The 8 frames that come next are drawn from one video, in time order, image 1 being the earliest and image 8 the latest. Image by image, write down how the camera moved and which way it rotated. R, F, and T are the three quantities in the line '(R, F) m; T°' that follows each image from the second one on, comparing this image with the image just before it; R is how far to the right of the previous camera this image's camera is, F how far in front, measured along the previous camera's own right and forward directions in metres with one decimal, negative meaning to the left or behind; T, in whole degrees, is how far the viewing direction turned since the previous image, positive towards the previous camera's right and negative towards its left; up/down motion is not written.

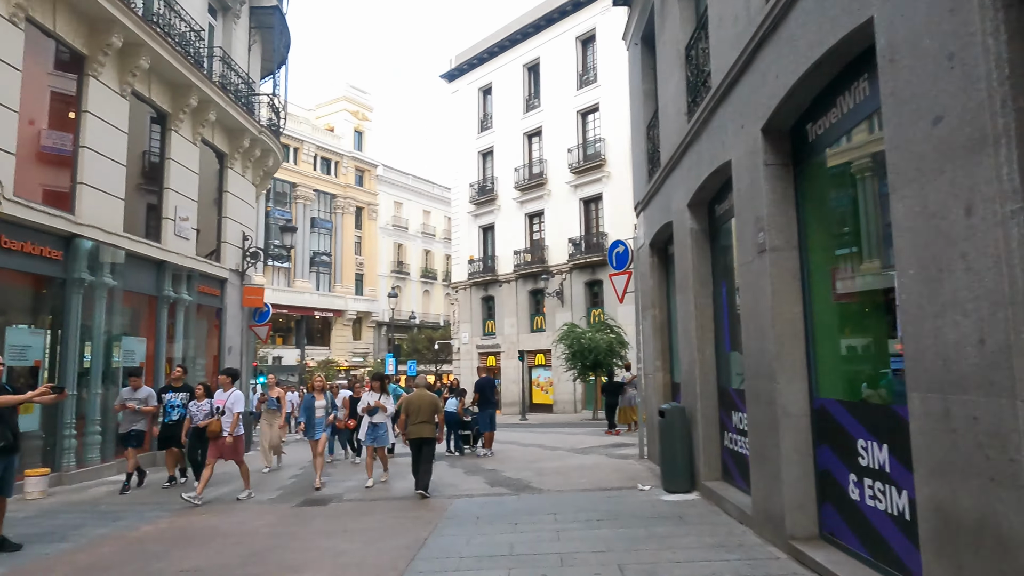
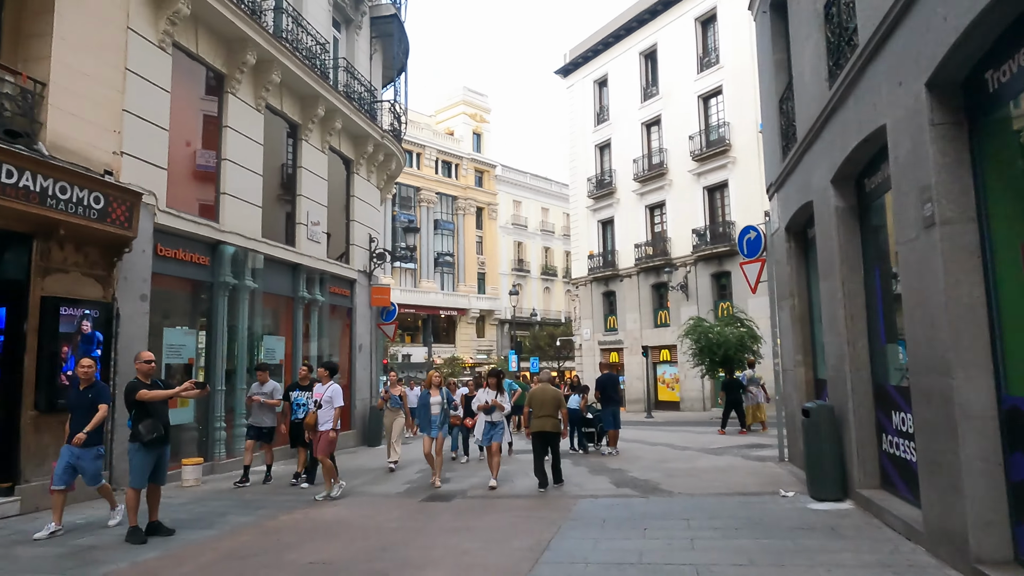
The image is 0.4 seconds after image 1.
(0.0, +0.3) m; -10°
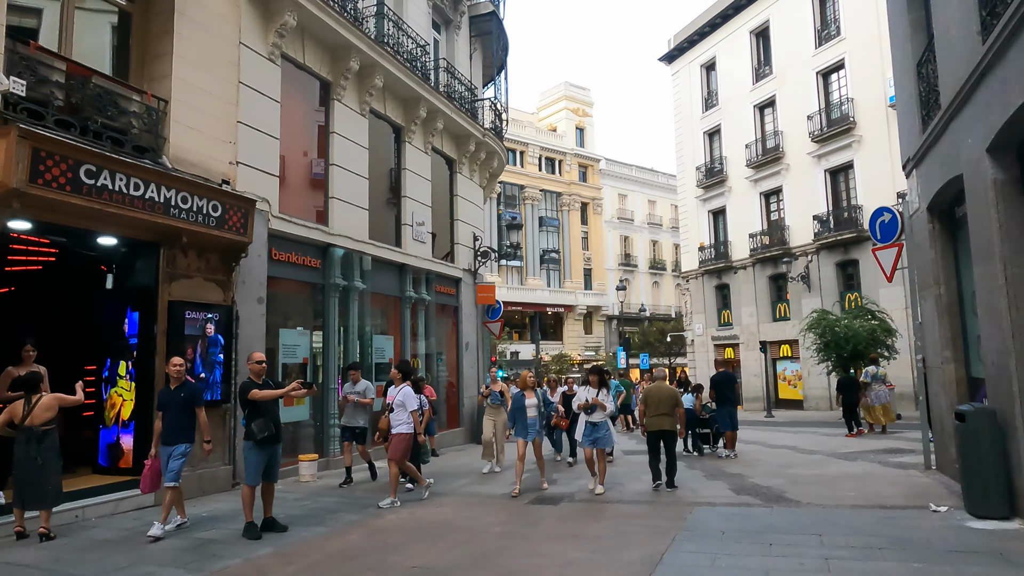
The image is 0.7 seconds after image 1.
(0.0, +0.3) m; -9°
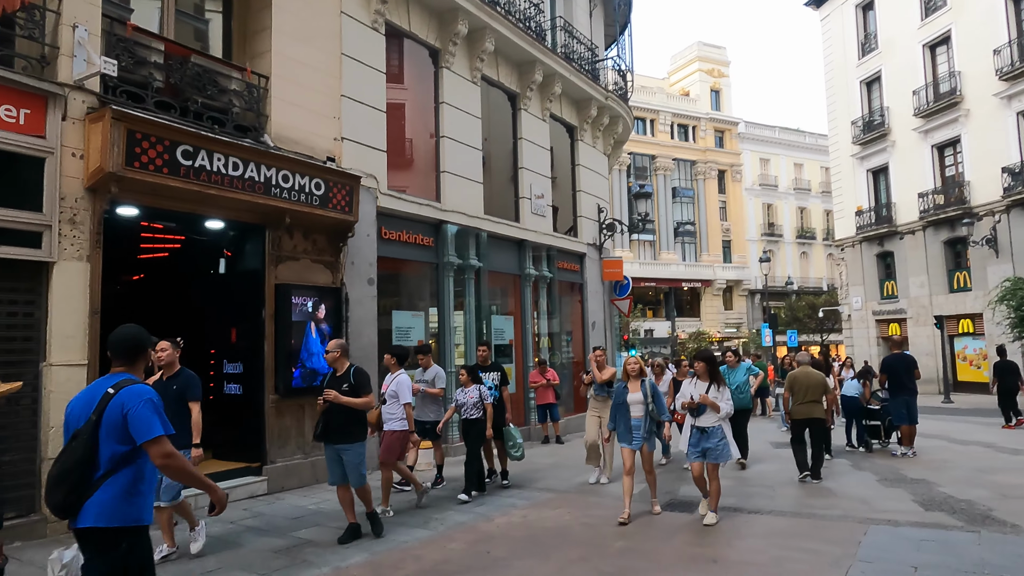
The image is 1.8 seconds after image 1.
(+0.1, +1.1) m; -12°
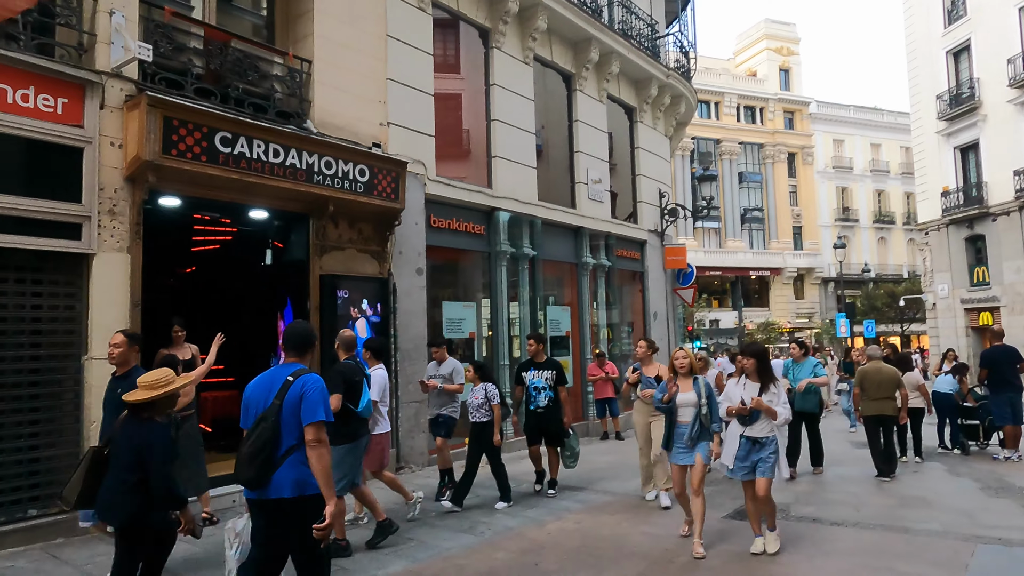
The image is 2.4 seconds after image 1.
(+0.1, +0.5) m; -5°
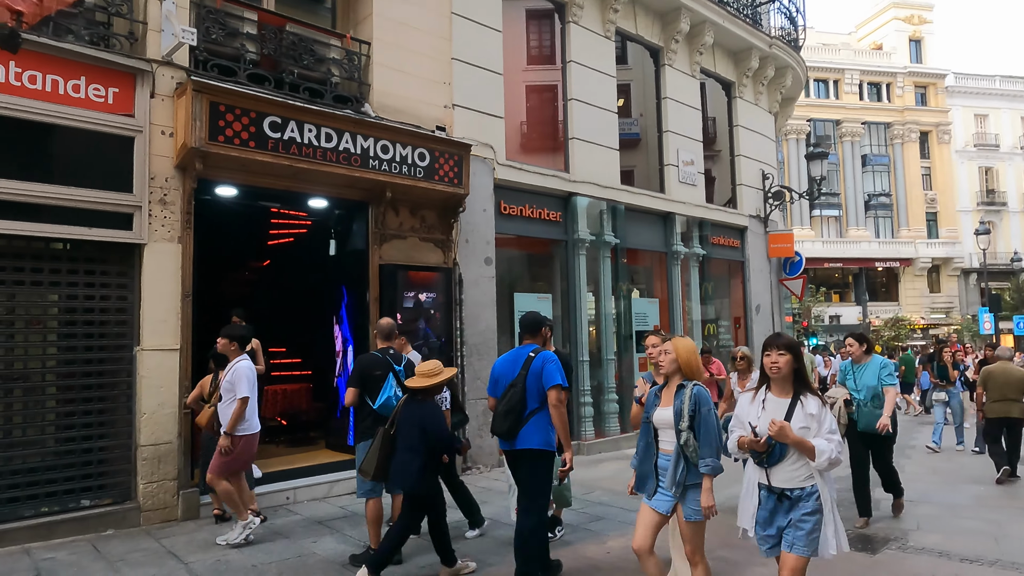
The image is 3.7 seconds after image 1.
(+0.4, +0.7) m; -9°
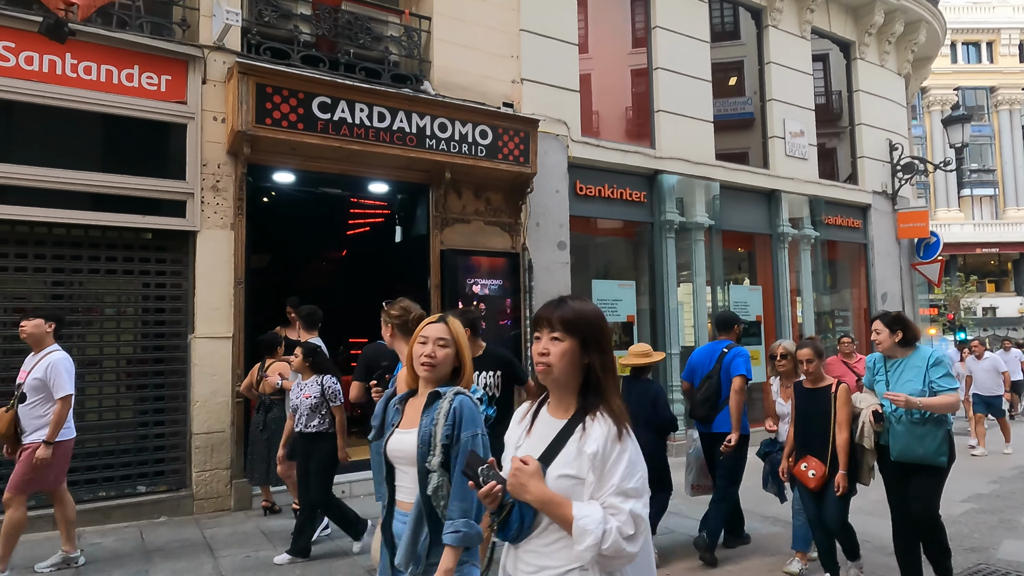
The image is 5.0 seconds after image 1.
(+0.5, +0.7) m; -10°
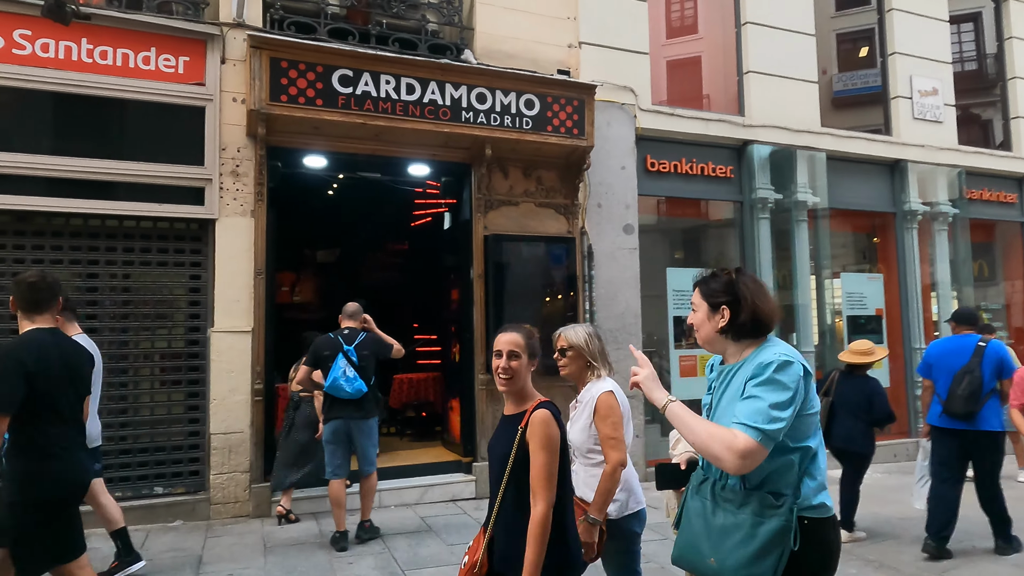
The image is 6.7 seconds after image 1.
(+0.7, +0.9) m; -10°
